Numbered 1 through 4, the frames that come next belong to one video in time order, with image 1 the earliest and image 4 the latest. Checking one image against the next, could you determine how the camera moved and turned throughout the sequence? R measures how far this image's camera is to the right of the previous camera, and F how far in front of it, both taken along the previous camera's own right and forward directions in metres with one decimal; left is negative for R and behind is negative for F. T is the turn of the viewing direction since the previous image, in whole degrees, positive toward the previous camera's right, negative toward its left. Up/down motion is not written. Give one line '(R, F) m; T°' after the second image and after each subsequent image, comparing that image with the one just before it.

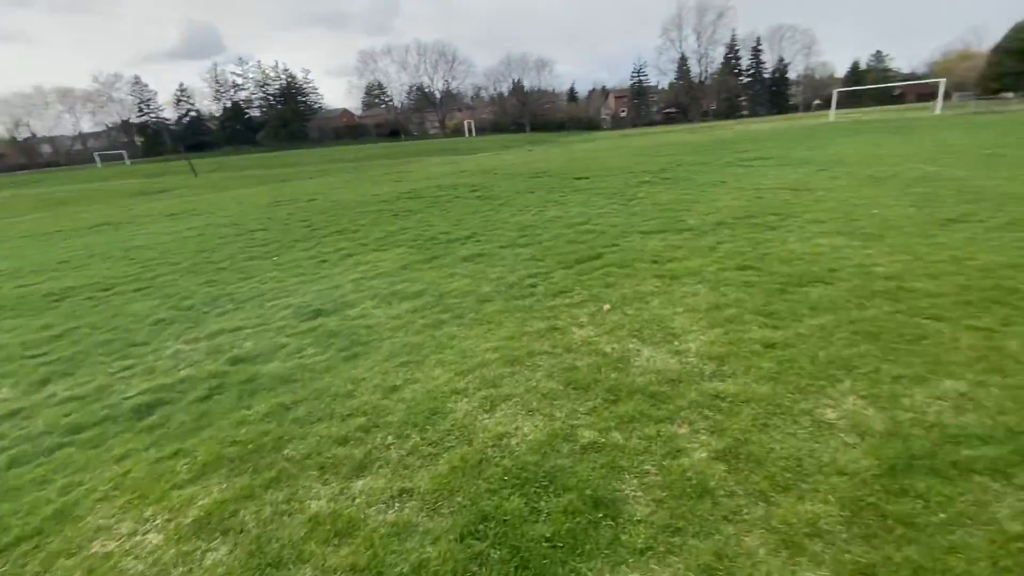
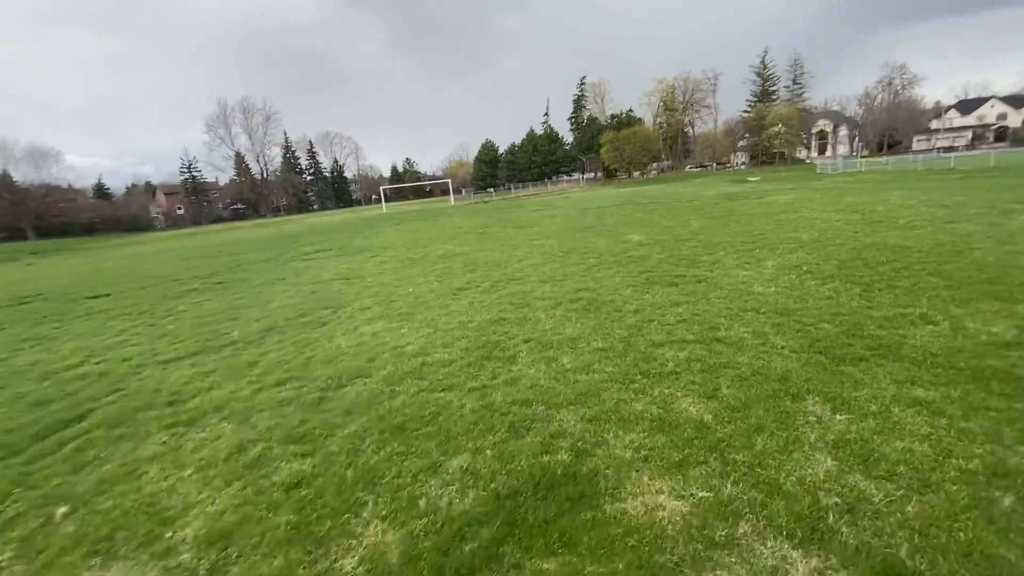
(+0.9, +0.3) m; +45°
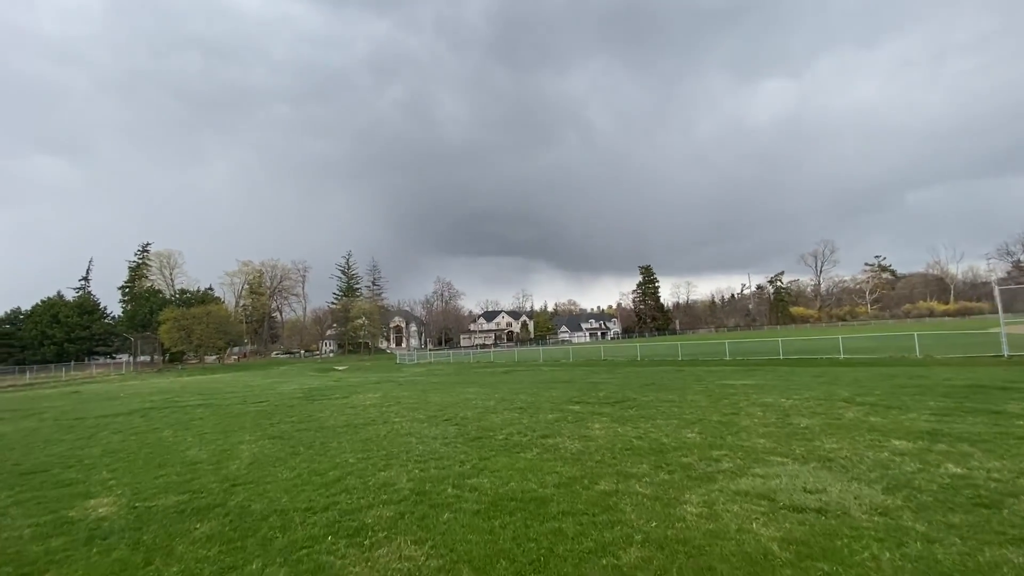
(+2.4, +4.2) m; +48°
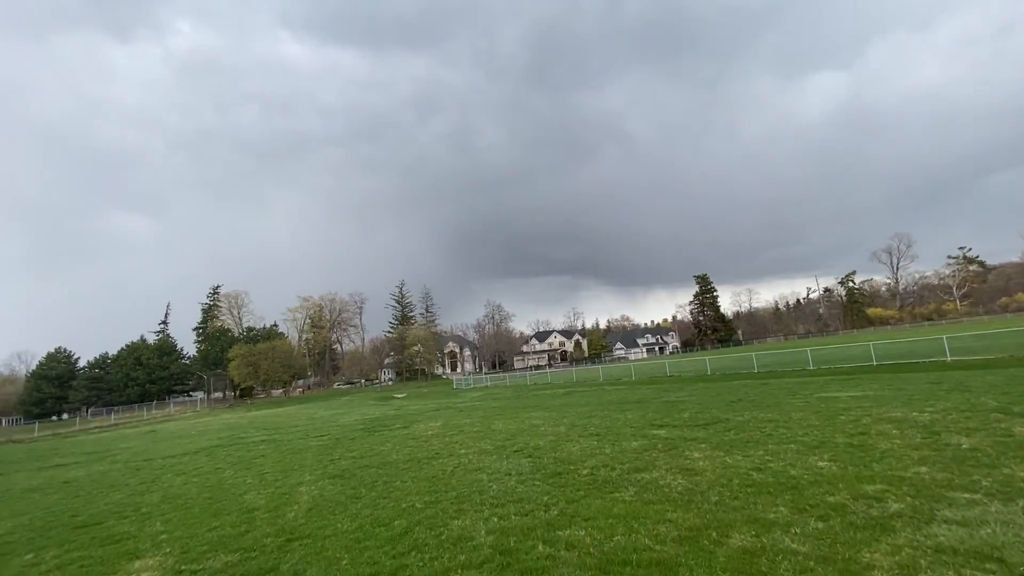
(-0.4, +1.1) m; -6°
